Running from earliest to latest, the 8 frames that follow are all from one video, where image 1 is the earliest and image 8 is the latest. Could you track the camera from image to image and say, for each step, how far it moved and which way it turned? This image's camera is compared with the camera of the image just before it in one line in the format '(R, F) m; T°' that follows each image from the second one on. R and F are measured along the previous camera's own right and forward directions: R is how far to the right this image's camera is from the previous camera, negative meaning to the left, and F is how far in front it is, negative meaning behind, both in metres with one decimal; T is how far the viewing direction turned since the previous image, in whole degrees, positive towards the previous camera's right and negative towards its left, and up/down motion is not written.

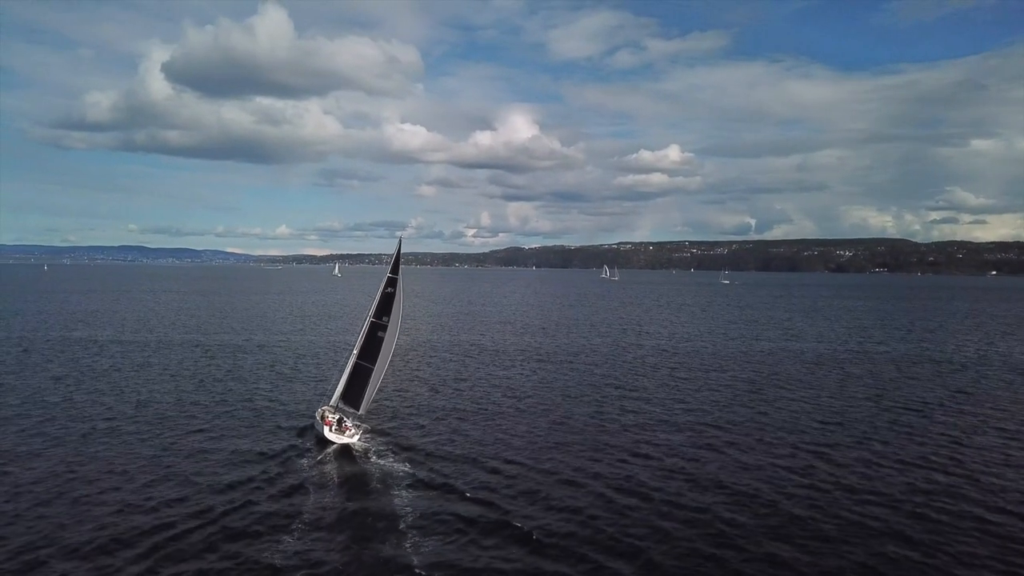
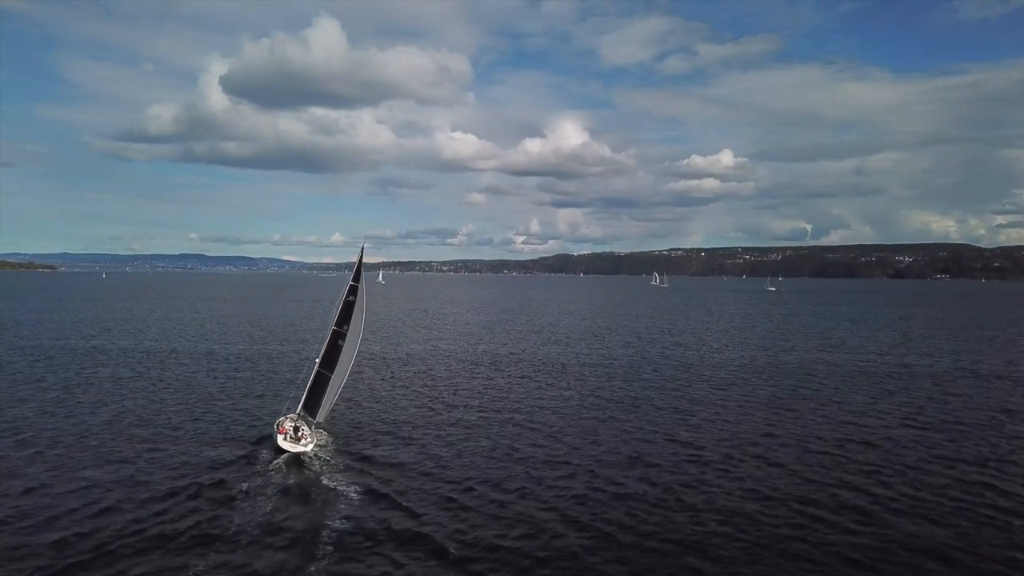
(+3.3, +3.3) m; -4°
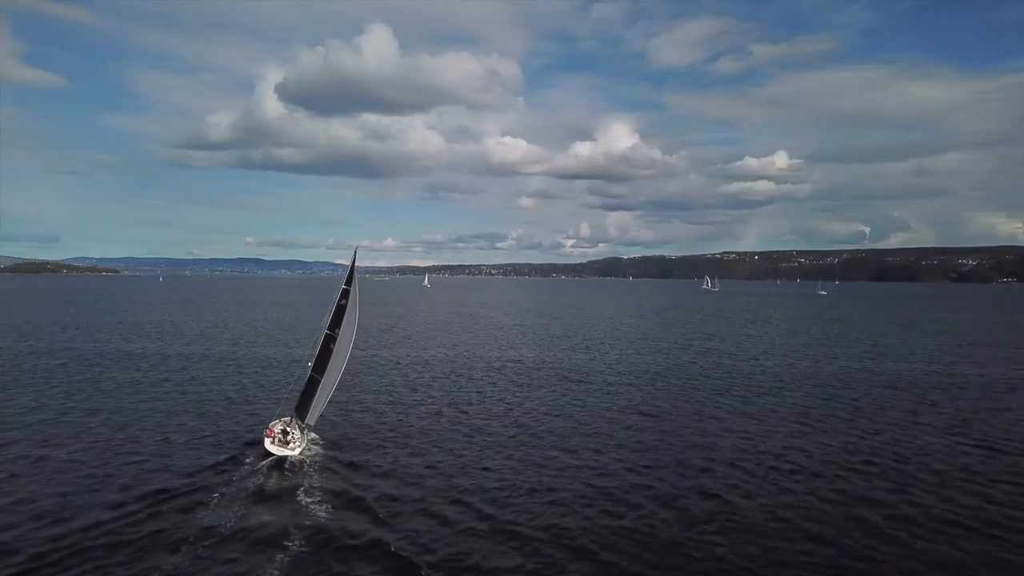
(+2.1, +1.8) m; -4°
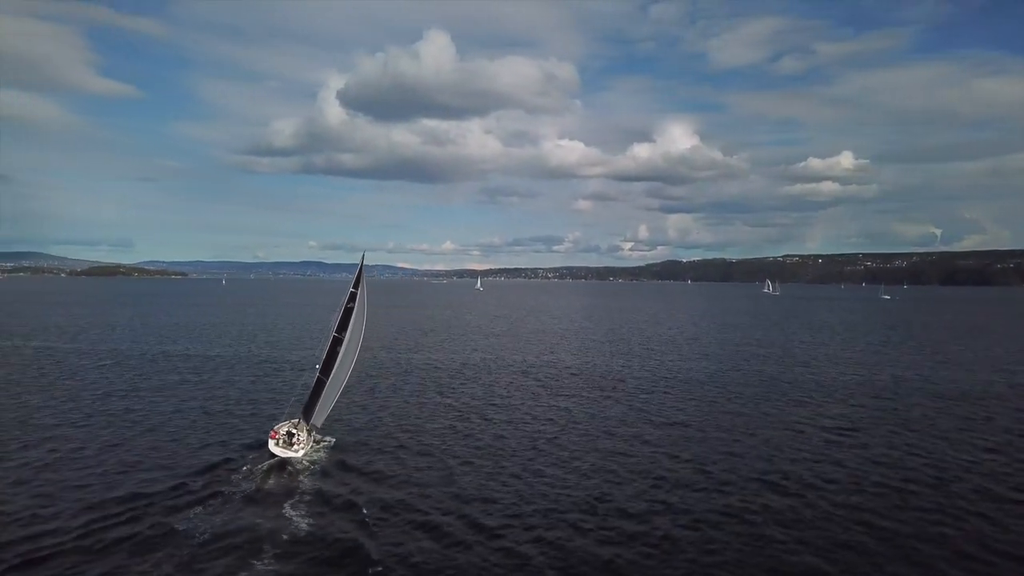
(+1.9, +1.3) m; -4°
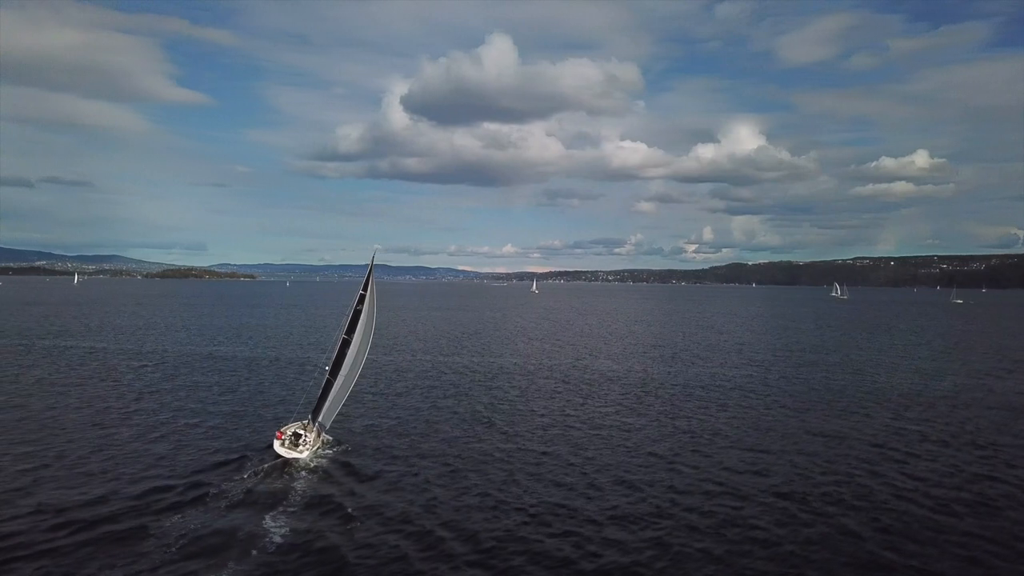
(+2.1, +1.0) m; -4°
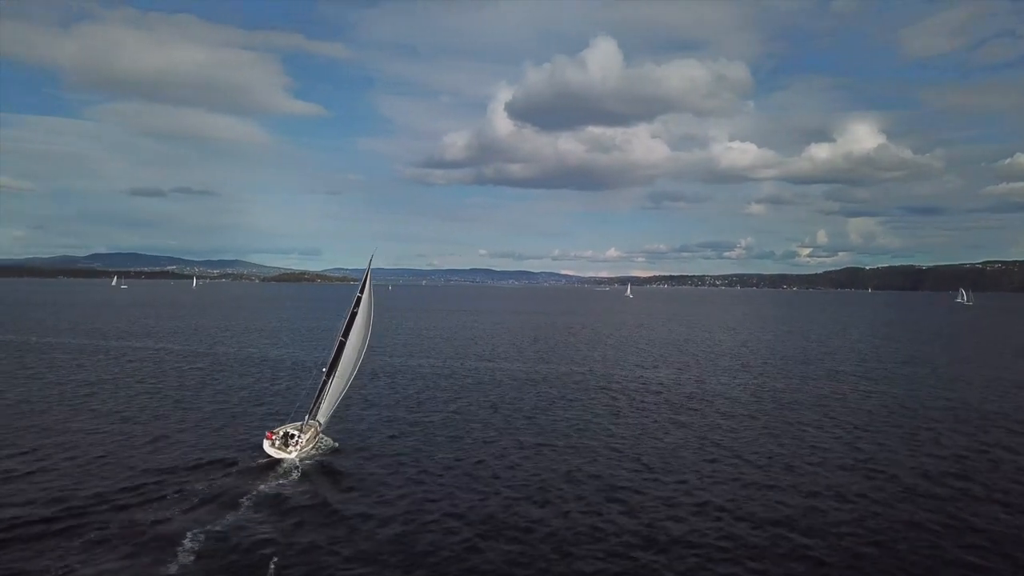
(+4.2, +1.9) m; -7°
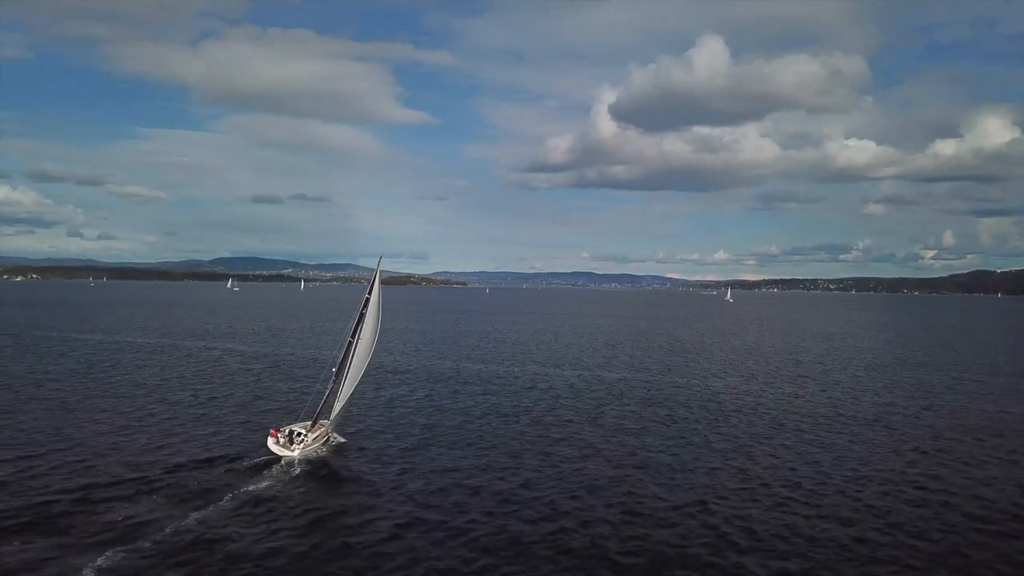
(+3.6, +1.8) m; -7°
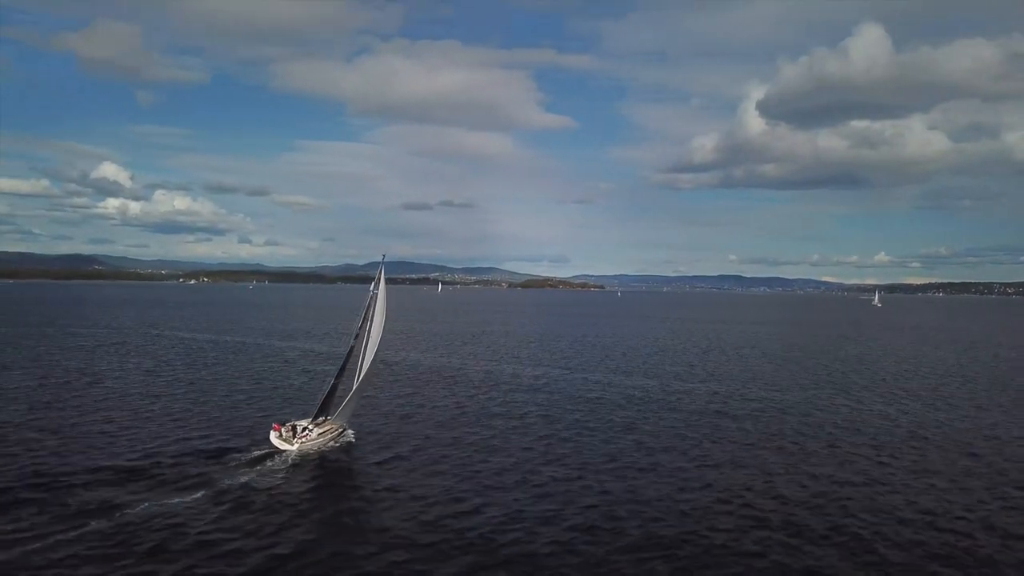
(+4.9, +3.2) m; -10°
